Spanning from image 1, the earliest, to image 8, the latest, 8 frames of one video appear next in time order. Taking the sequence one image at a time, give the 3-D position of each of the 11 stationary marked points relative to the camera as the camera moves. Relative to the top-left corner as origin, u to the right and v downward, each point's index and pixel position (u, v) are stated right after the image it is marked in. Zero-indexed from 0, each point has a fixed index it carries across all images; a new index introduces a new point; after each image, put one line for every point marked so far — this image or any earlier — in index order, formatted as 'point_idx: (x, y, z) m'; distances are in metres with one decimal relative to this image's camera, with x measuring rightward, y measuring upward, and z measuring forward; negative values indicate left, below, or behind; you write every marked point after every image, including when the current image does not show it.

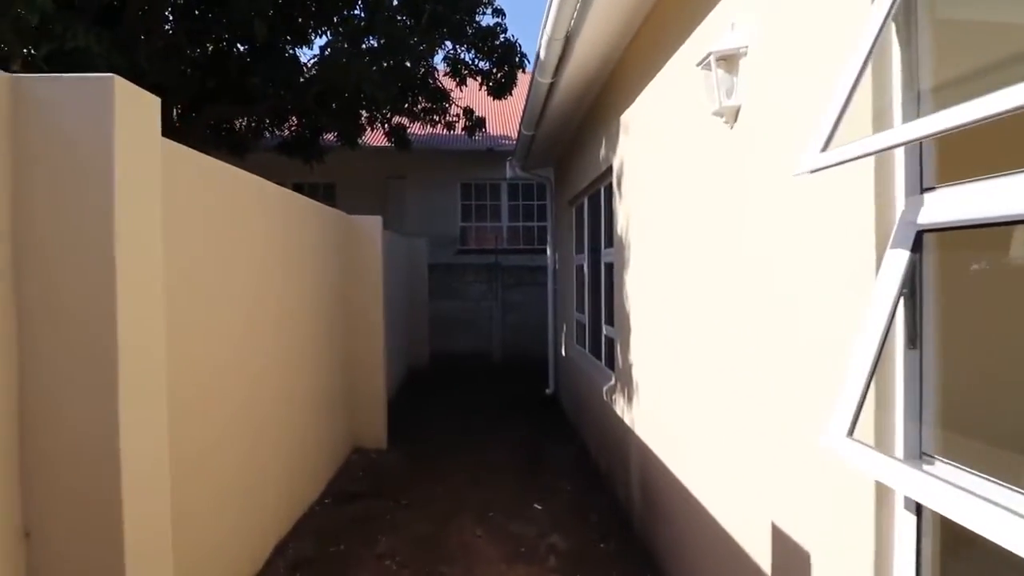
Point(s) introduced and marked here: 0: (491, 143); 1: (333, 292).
0: (-0.5, +3.3, +11.1) m
1: (-1.9, 0.0, +4.8) m
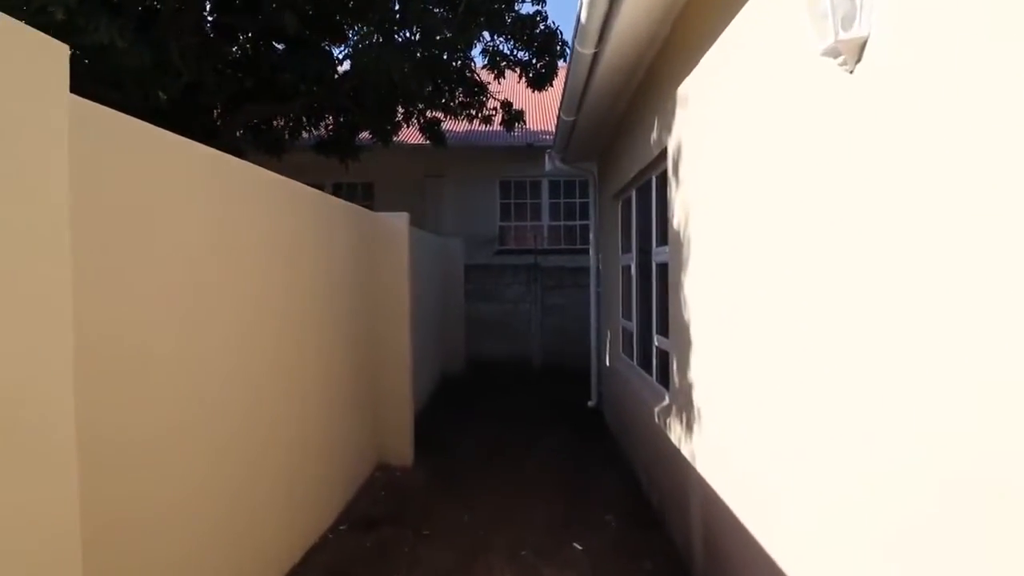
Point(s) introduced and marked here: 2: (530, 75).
0: (+0.4, +3.2, +10.6) m
1: (-1.5, 0.0, +4.5) m
2: (+0.3, +3.9, +9.1) m
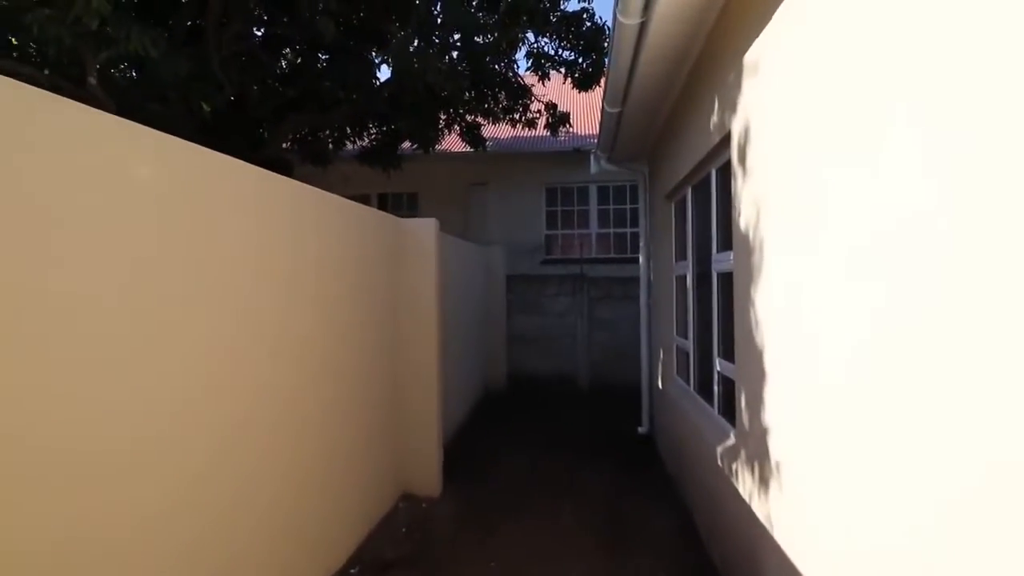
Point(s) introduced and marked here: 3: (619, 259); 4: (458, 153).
0: (+1.4, +3.0, +10.1) m
1: (-1.2, -0.1, +4.1) m
2: (+1.1, +3.7, +8.6) m
3: (+2.2, +0.6, +10.3) m
4: (-1.1, +2.8, +10.2) m
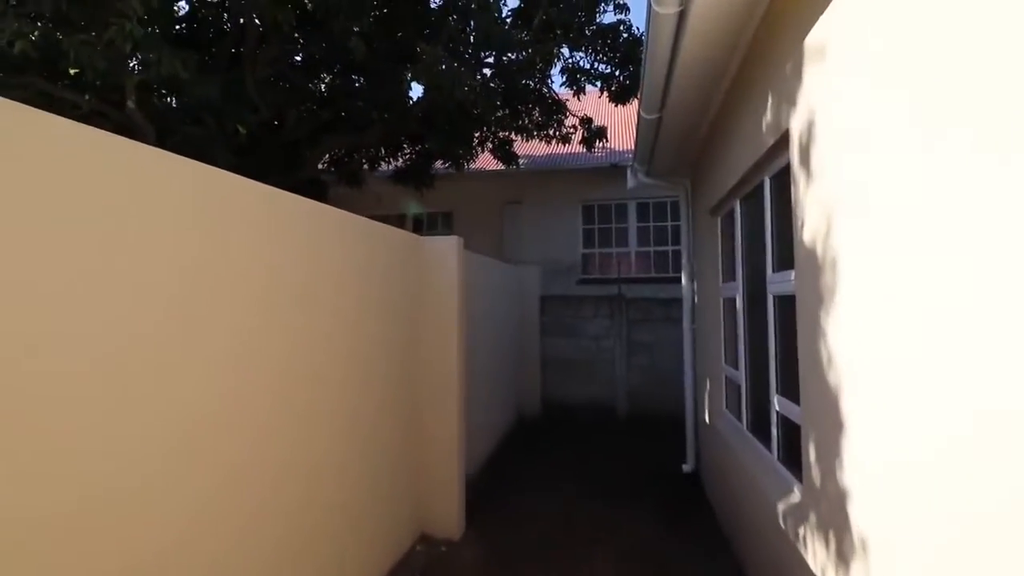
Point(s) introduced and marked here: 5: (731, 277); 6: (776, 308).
0: (+2.1, +2.6, +9.7) m
1: (-1.0, -0.3, +3.9) m
2: (+1.7, +3.4, +8.3) m
3: (+2.9, +0.2, +9.7) m
4: (-0.4, +2.4, +10.1) m
5: (+1.9, +0.1, +4.2) m
6: (+1.6, -0.1, +3.0) m
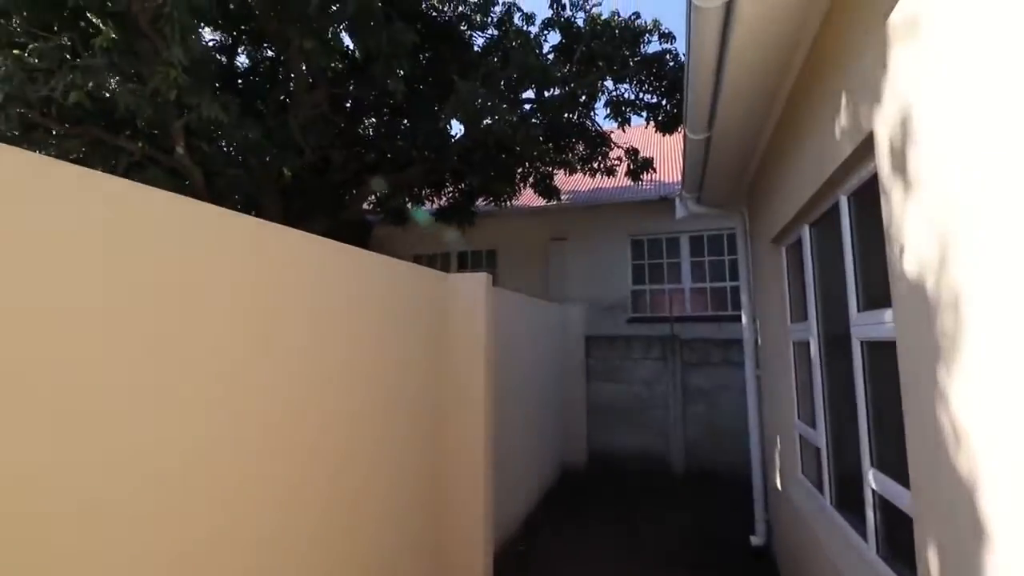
0: (+2.9, +1.8, +9.2) m
1: (-0.8, -0.6, +3.5) m
2: (+2.4, +2.7, +7.9) m
3: (+3.8, -0.5, +9.0) m
4: (+0.5, +1.6, +9.8) m
5: (+2.1, -0.2, +3.6) m
6: (+1.7, -0.3, +2.4) m
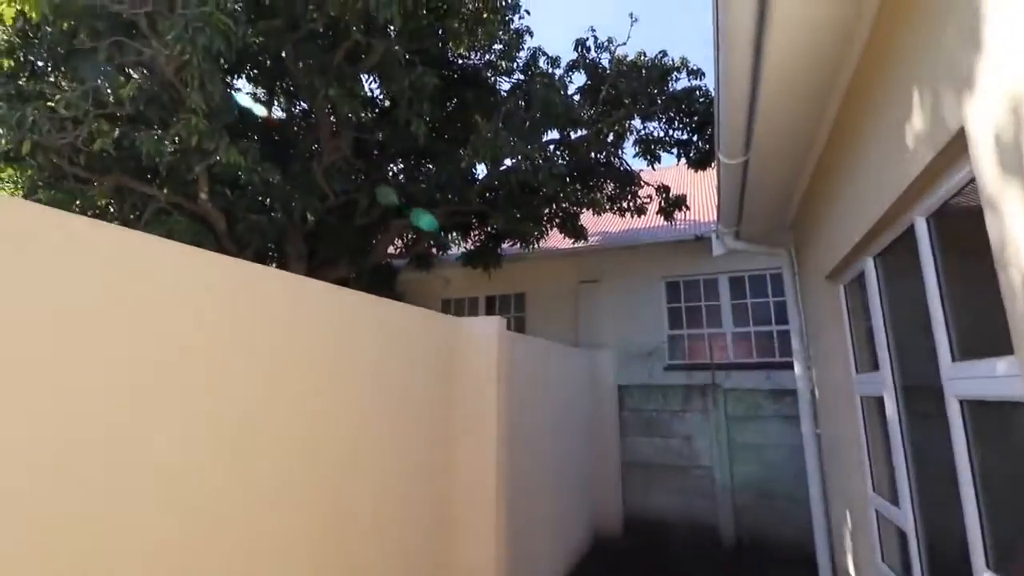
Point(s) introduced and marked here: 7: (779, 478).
0: (+3.4, +1.0, +8.8) m
1: (-0.7, -0.9, +3.2) m
2: (+2.8, +2.1, +7.6) m
3: (+4.2, -1.3, +8.2) m
4: (+1.0, +0.7, +9.5) m
5: (+2.2, -0.5, +3.1) m
6: (+1.7, -0.5, +1.9) m
7: (+3.6, -2.5, +6.6) m
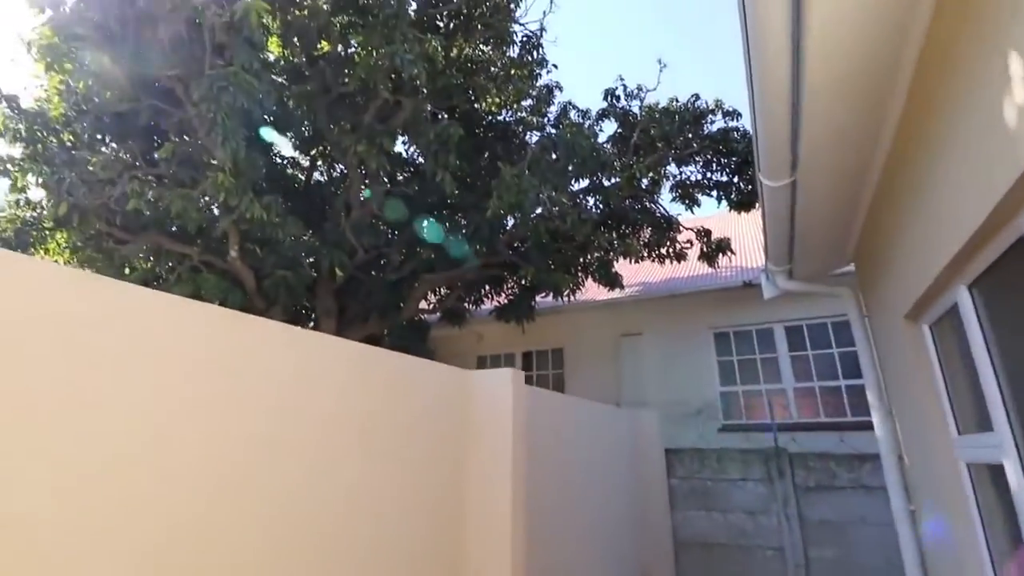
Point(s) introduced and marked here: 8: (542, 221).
0: (+3.9, +0.2, +8.2) m
1: (-0.6, -1.2, +2.8) m
2: (+3.2, +1.3, +7.2) m
3: (+4.8, -2.0, +7.3) m
4: (+1.7, -0.3, +9.1) m
5: (+2.3, -0.7, +2.5) m
6: (+1.7, -0.6, +1.3) m
7: (+4.0, -3.1, +5.6) m
8: (+0.4, +0.9, +6.5) m
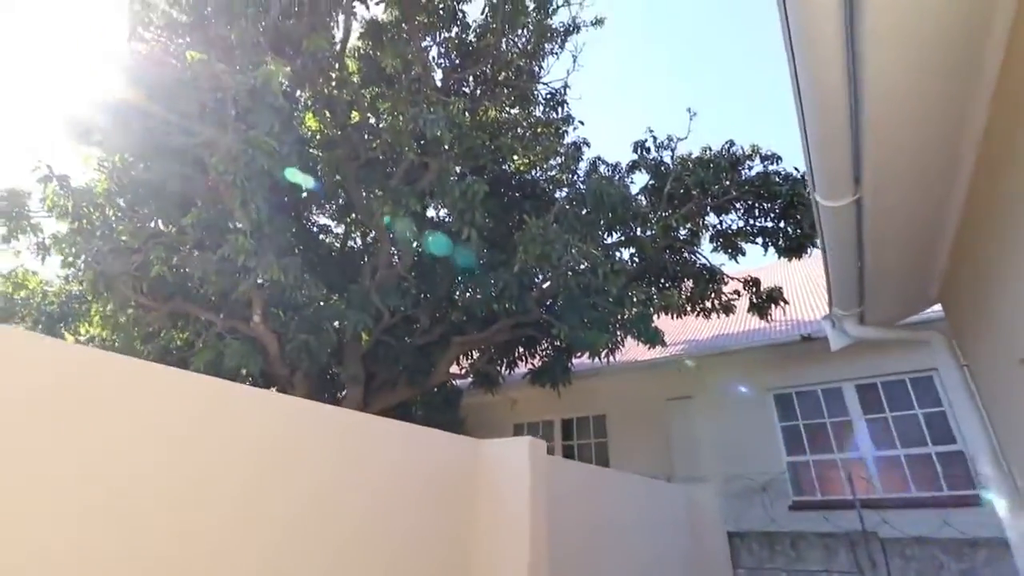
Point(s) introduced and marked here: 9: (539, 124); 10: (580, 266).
0: (+4.5, -0.6, +7.4) m
1: (-0.5, -1.4, +2.2) m
2: (+3.6, +0.6, +6.7) m
3: (+5.3, -2.7, +6.2) m
4: (+2.3, -1.3, +8.4) m
5: (+2.4, -0.8, +1.8) m
6: (+1.6, -0.5, +0.7) m
7: (+4.4, -3.5, +4.4) m
8: (+0.8, +0.1, +6.2) m
9: (+0.4, +2.3, +6.9) m
10: (+0.8, +0.3, +6.1) m
